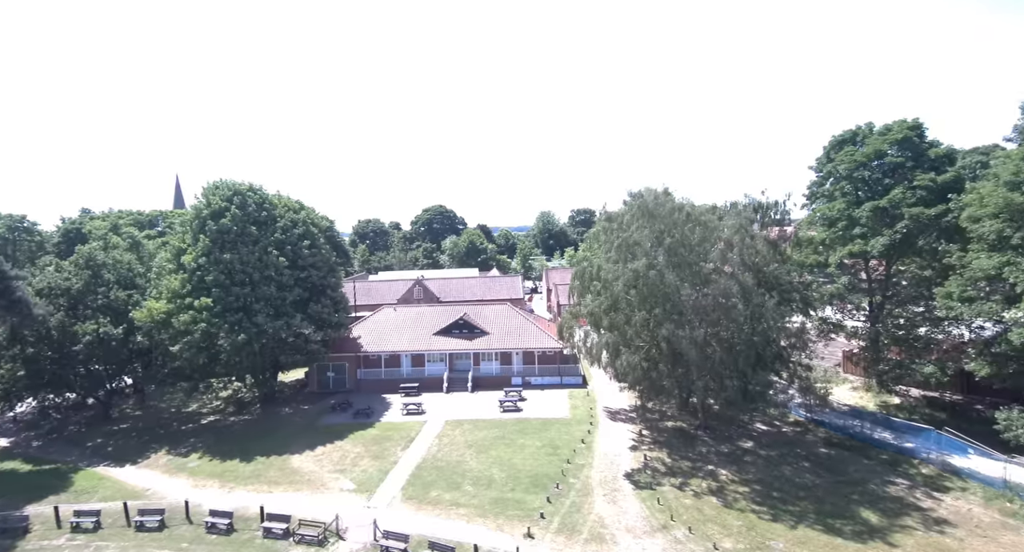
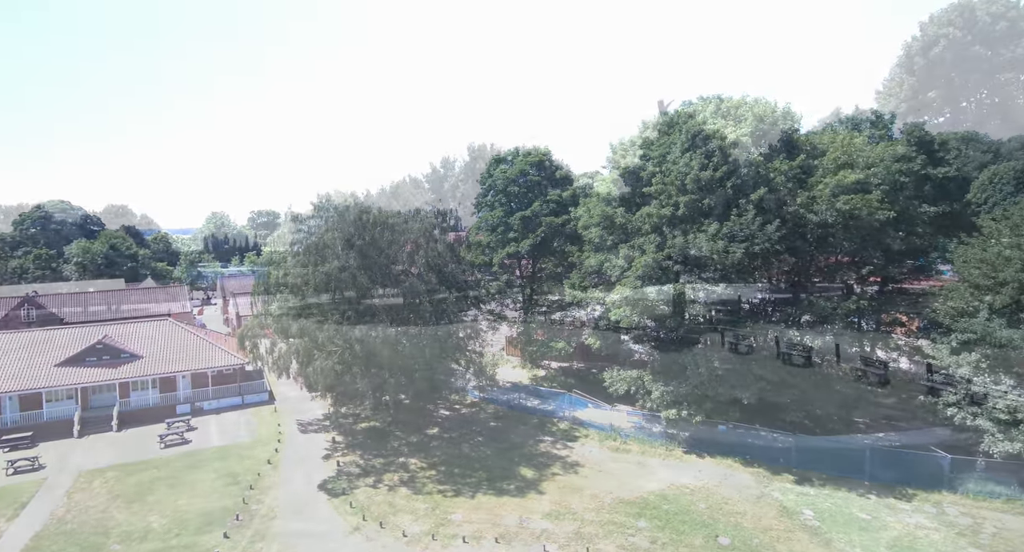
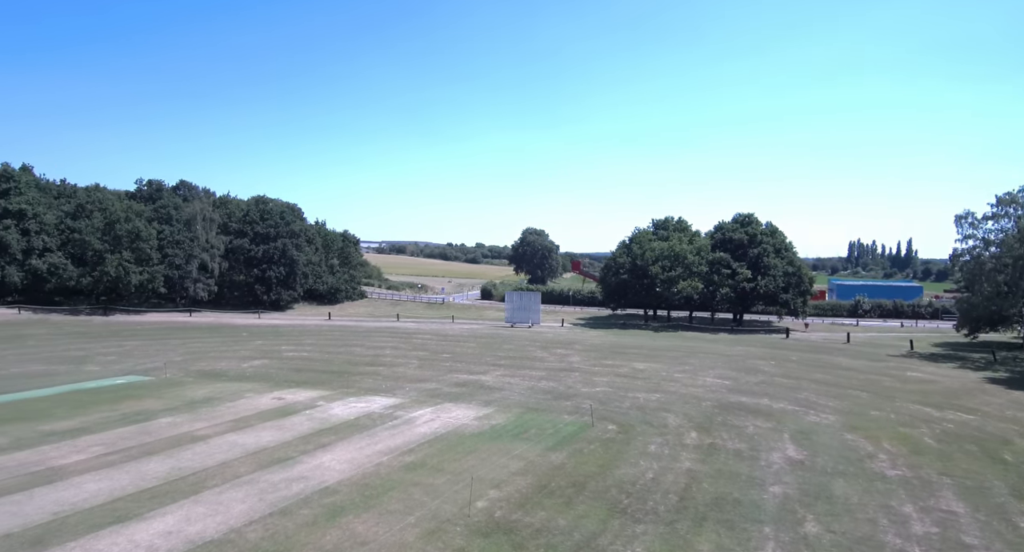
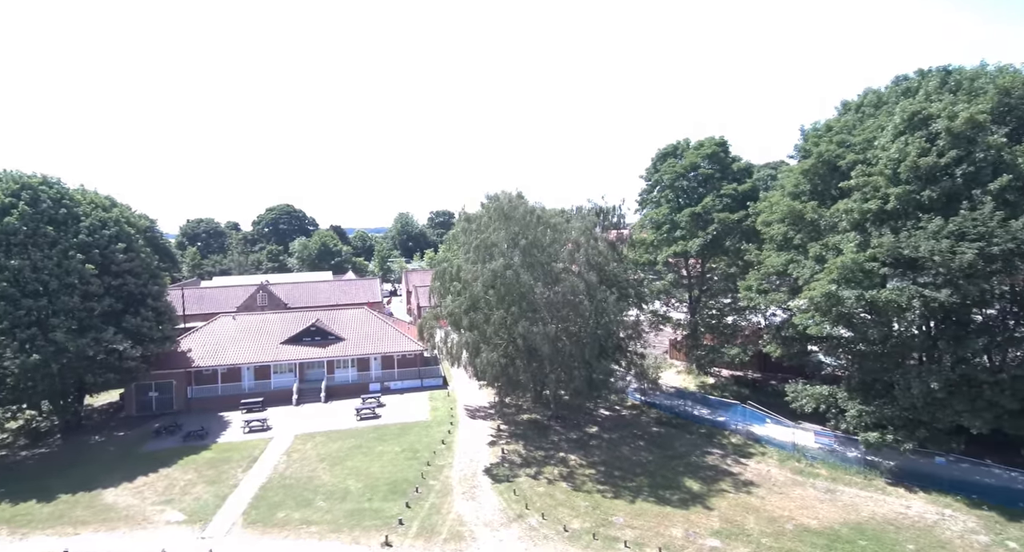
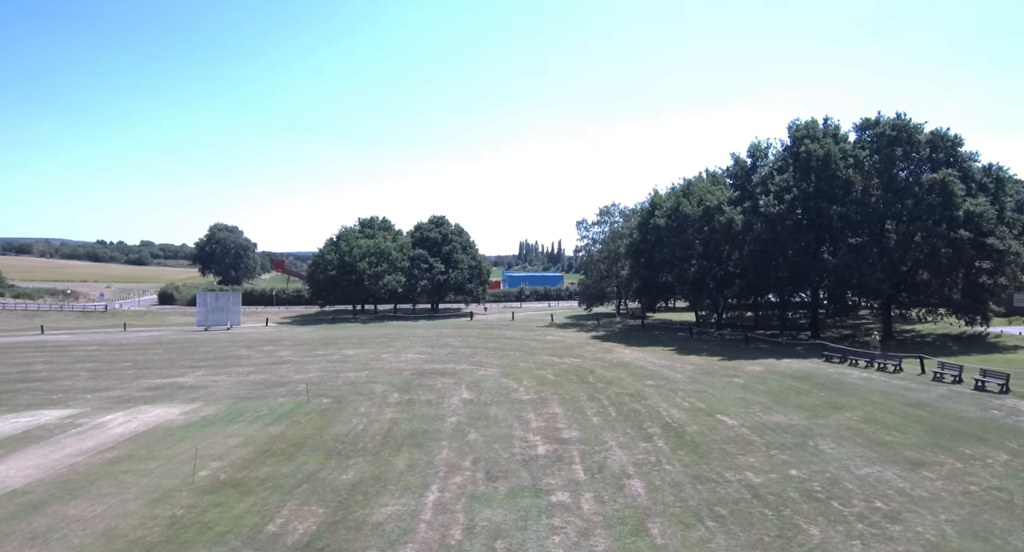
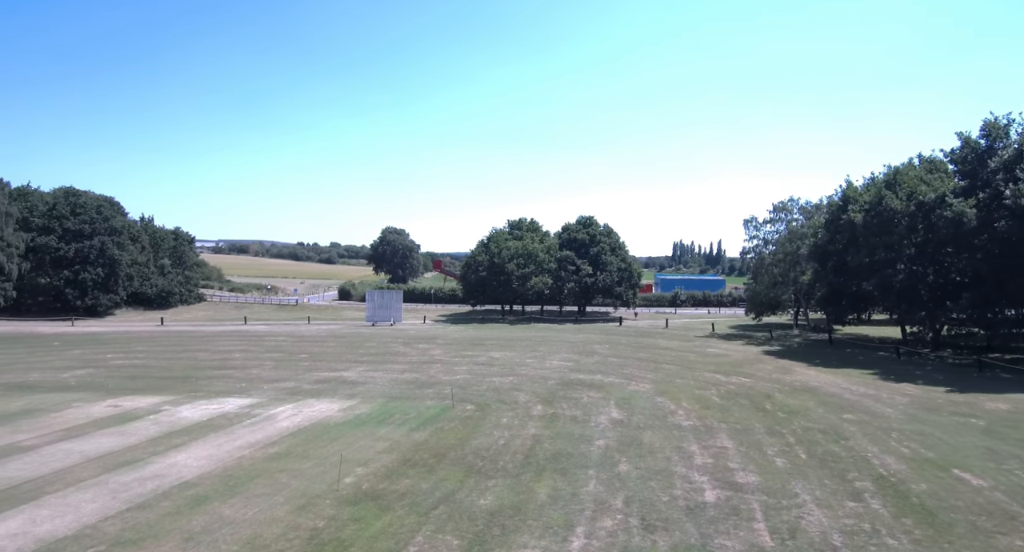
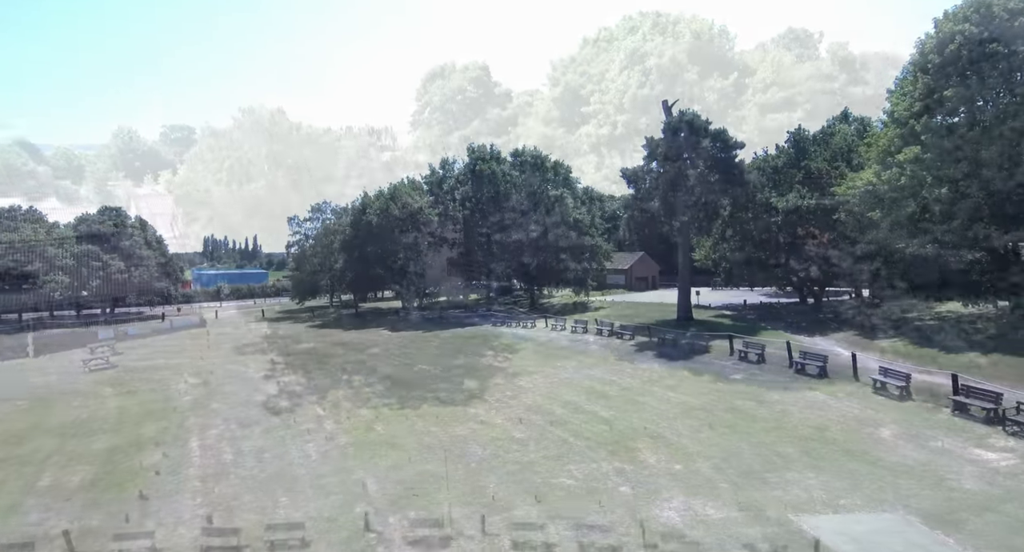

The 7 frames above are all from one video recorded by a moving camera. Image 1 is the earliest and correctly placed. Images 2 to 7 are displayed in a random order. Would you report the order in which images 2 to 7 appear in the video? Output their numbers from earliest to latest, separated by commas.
4, 2, 7, 5, 6, 3
